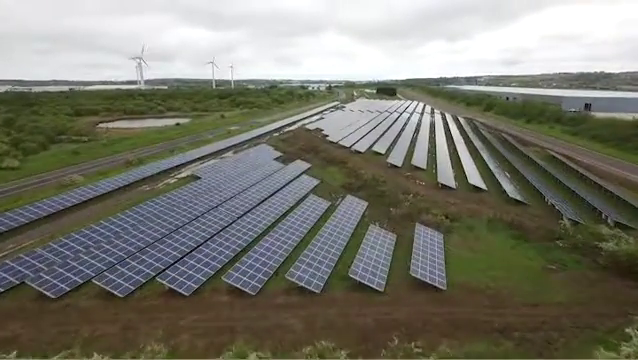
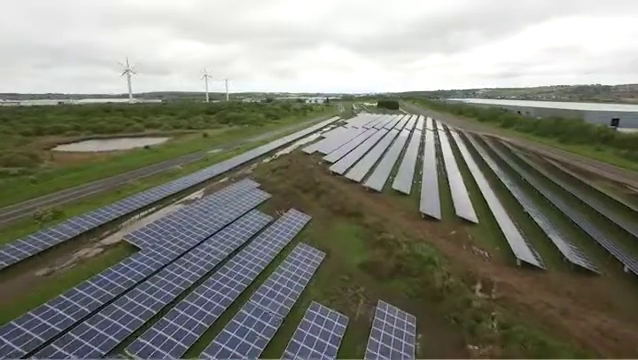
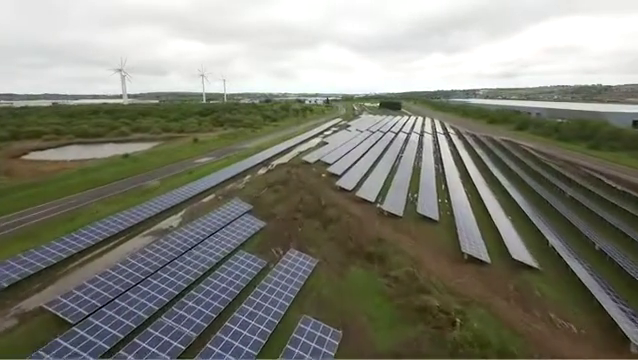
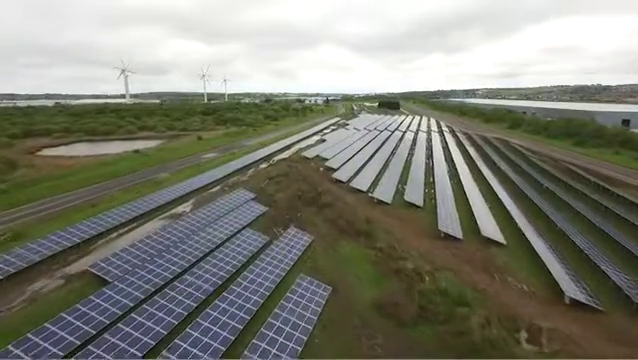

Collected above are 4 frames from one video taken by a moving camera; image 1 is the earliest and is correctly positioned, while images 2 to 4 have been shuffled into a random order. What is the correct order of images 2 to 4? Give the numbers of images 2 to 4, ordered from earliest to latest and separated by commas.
2, 4, 3
